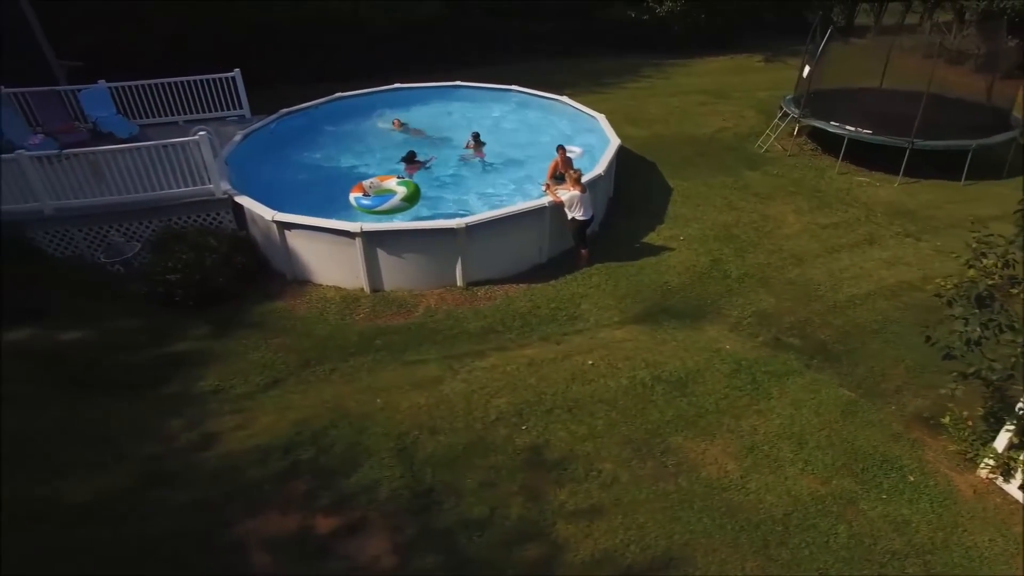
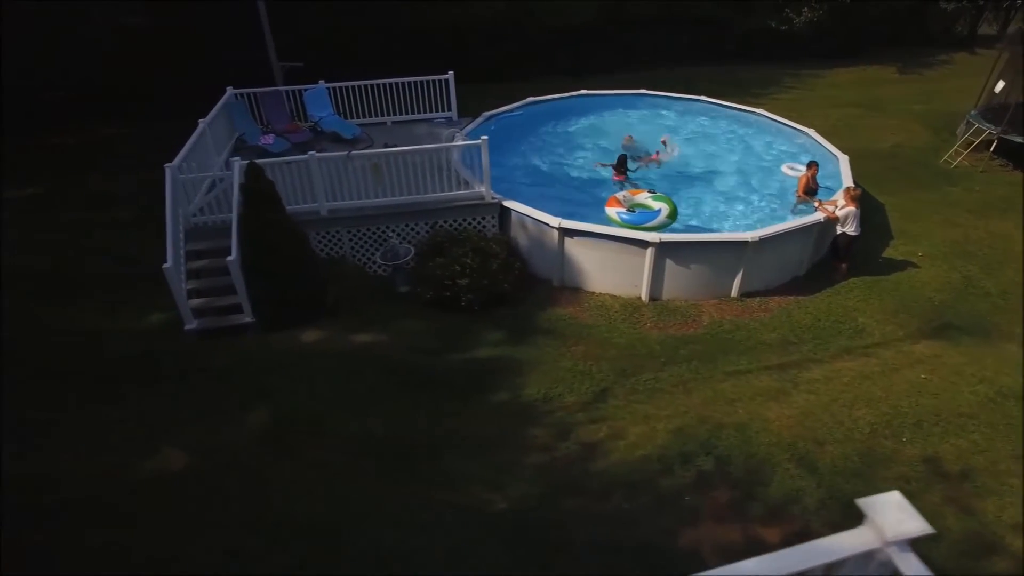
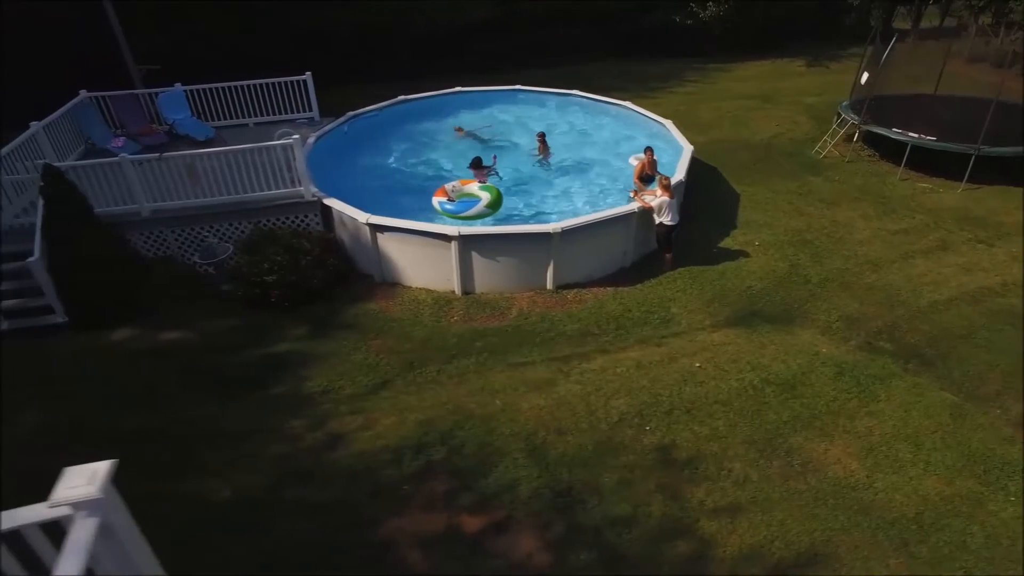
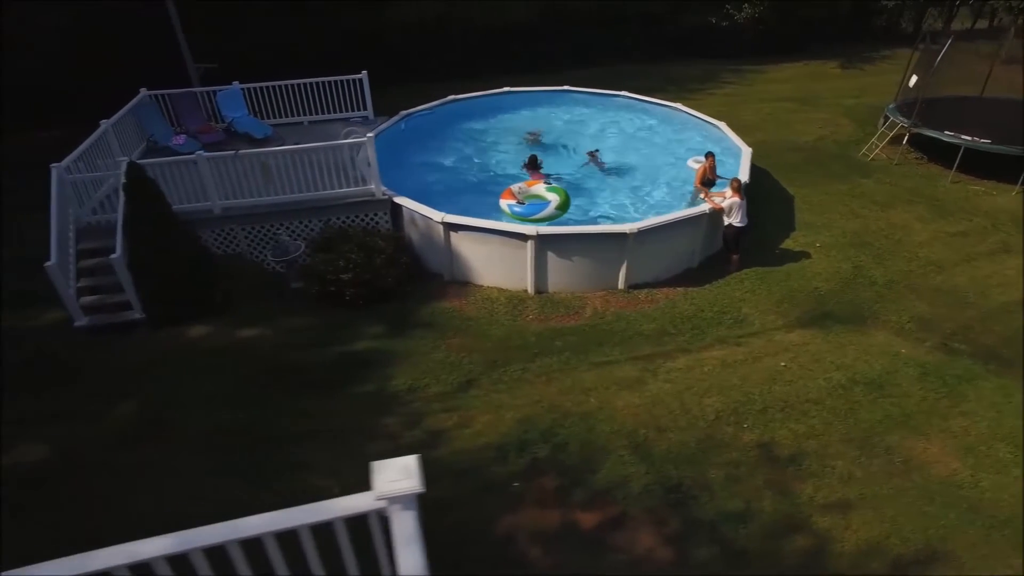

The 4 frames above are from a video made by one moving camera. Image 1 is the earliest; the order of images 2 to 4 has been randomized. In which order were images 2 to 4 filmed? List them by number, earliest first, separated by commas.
3, 4, 2
